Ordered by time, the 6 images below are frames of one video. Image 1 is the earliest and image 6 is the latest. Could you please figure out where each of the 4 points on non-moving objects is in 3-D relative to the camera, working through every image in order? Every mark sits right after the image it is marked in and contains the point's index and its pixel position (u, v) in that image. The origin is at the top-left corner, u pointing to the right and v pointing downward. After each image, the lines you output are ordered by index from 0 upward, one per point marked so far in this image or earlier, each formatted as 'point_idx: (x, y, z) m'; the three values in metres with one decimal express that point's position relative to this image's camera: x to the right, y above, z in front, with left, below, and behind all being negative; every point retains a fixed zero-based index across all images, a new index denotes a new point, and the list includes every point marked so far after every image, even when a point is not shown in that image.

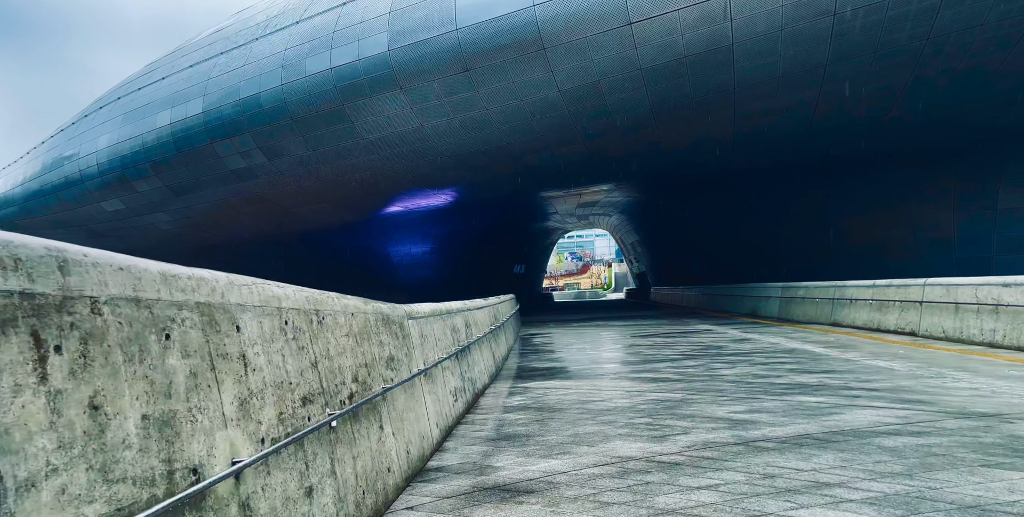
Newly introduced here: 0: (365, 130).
0: (-5.1, +4.4, +19.8) m
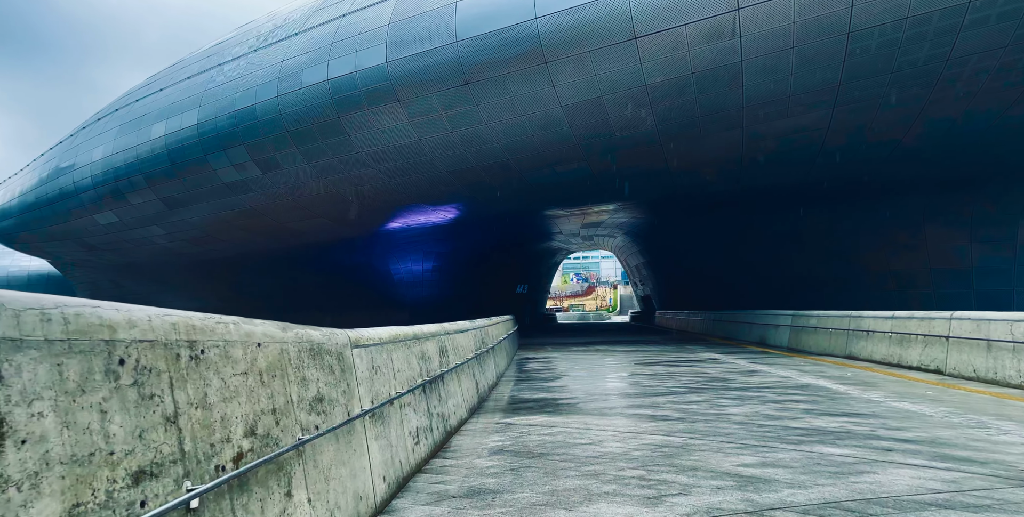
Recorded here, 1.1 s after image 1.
0: (-5.1, +3.8, +19.3) m
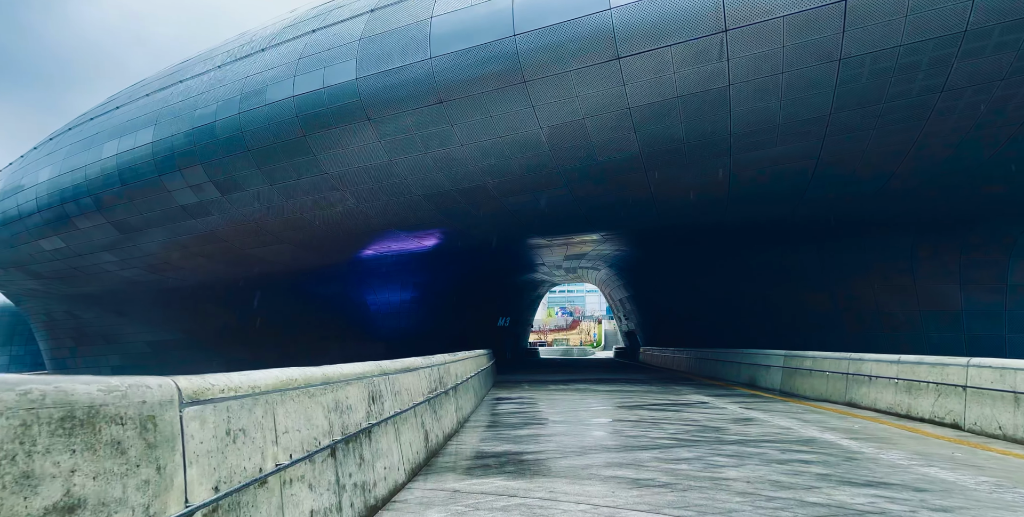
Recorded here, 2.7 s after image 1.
0: (-5.8, +3.0, +18.2) m
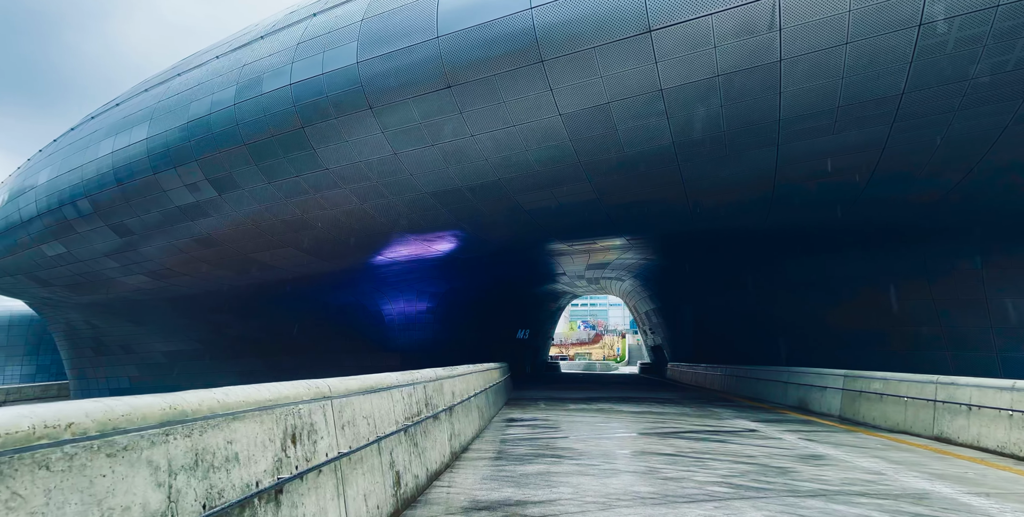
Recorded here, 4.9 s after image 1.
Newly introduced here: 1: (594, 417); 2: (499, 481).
0: (-5.3, +2.9, +16.7) m
1: (+2.0, -3.8, +13.8) m
2: (-0.1, -2.5, +6.5) m
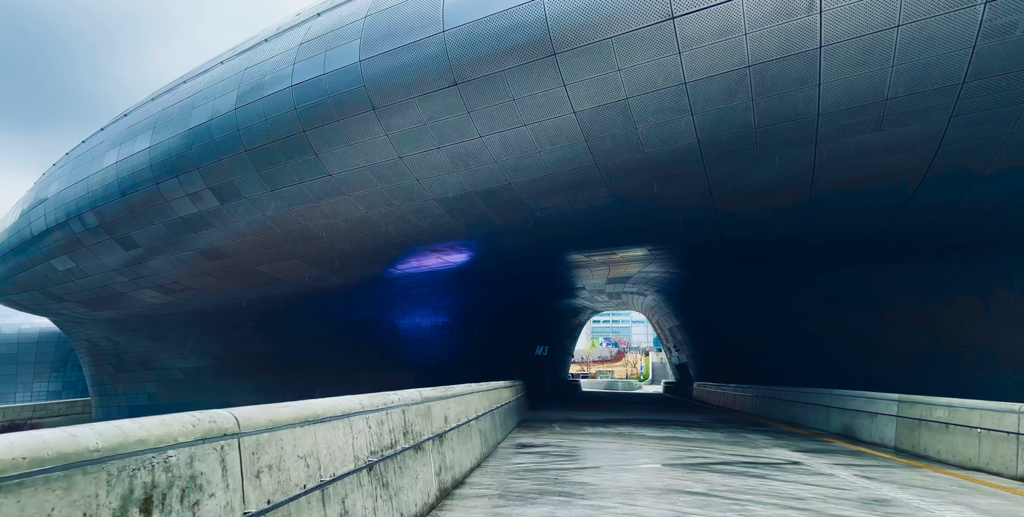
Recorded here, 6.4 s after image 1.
0: (-4.9, +2.6, +15.9) m
1: (+2.2, -4.0, +12.5) m
2: (-0.2, -2.5, +5.3) m
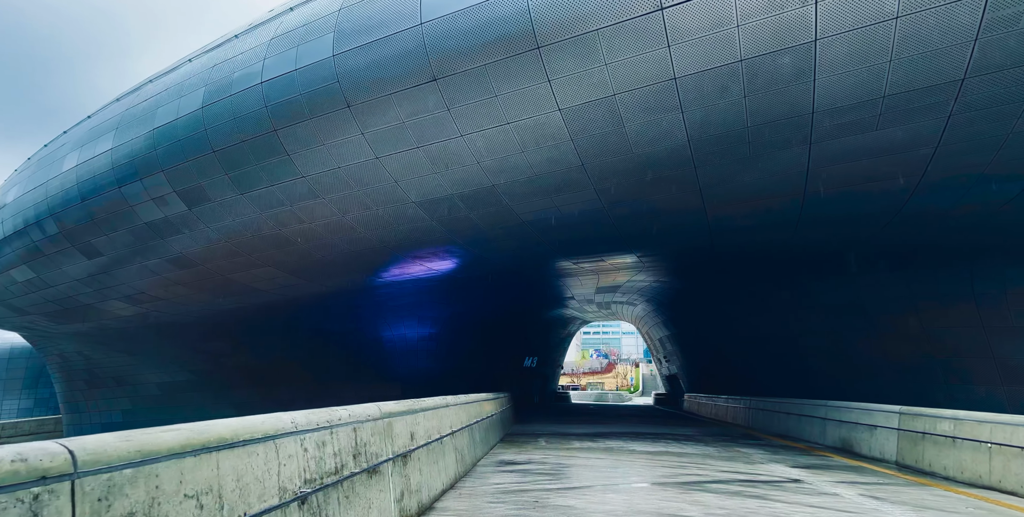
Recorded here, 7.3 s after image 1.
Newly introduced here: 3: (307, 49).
0: (-5.4, +2.4, +15.1) m
1: (+1.8, -4.1, +11.8) m
2: (-0.4, -2.5, +4.6) m
3: (-4.9, +5.1, +13.9) m
